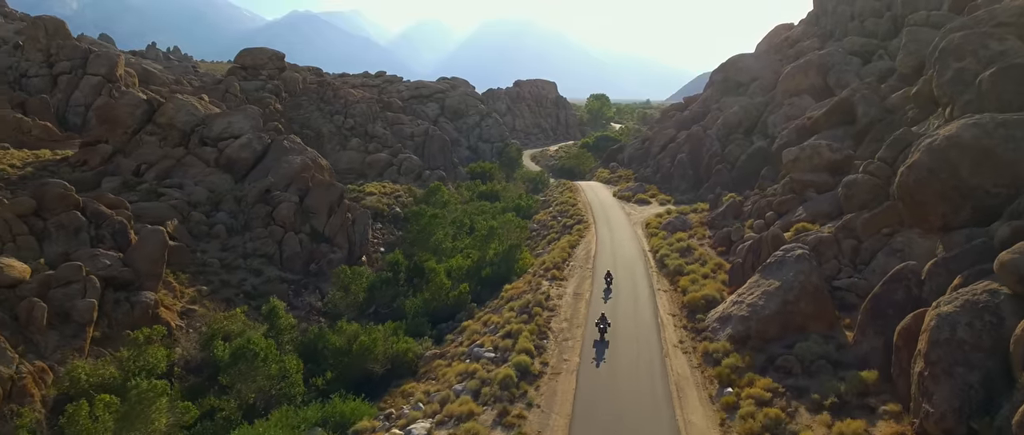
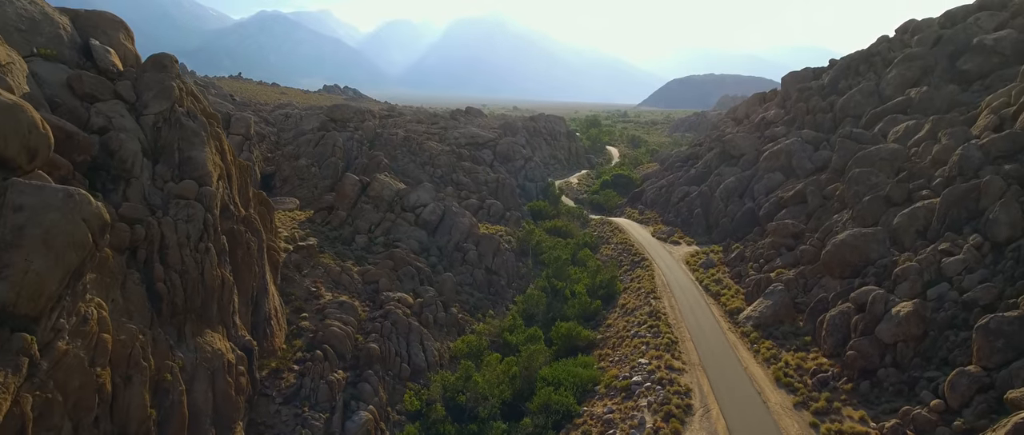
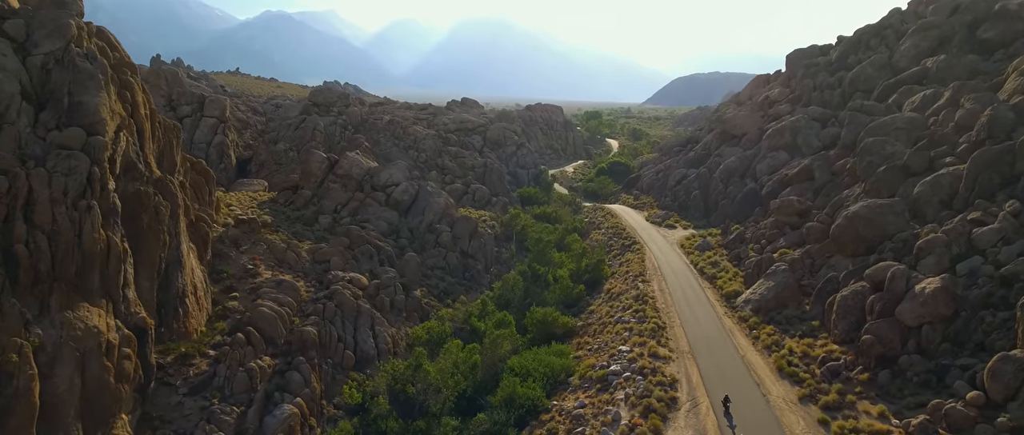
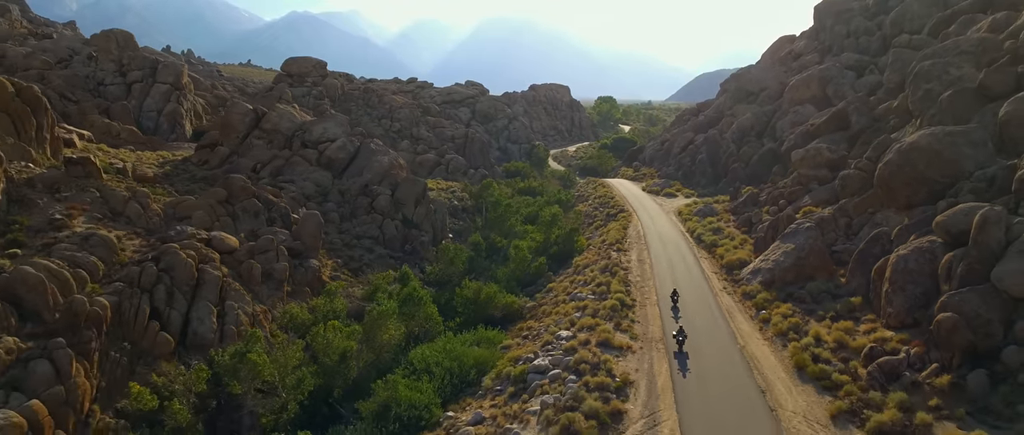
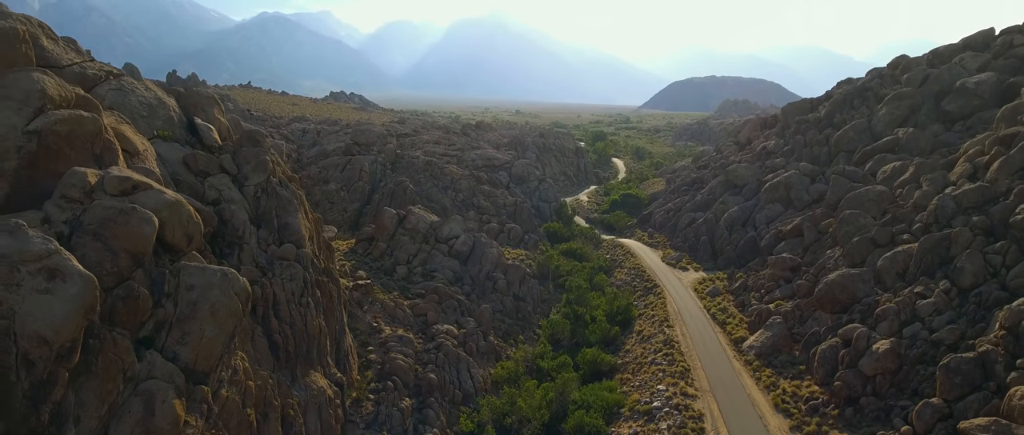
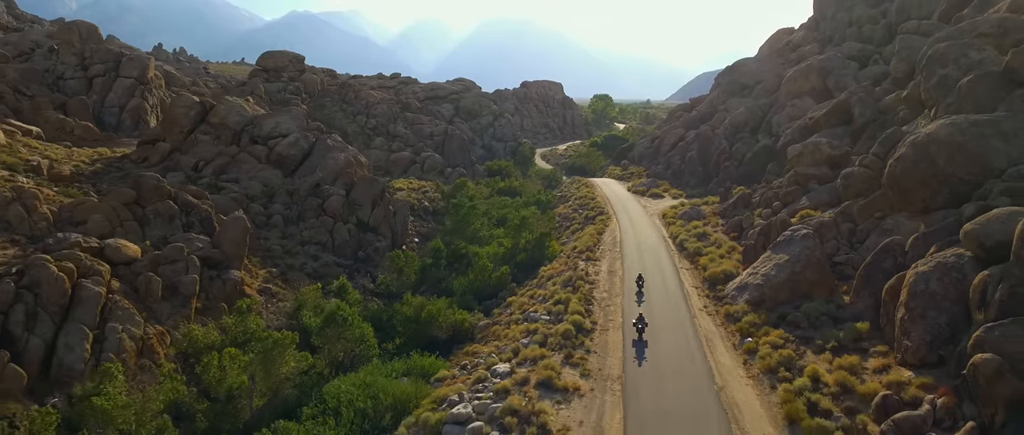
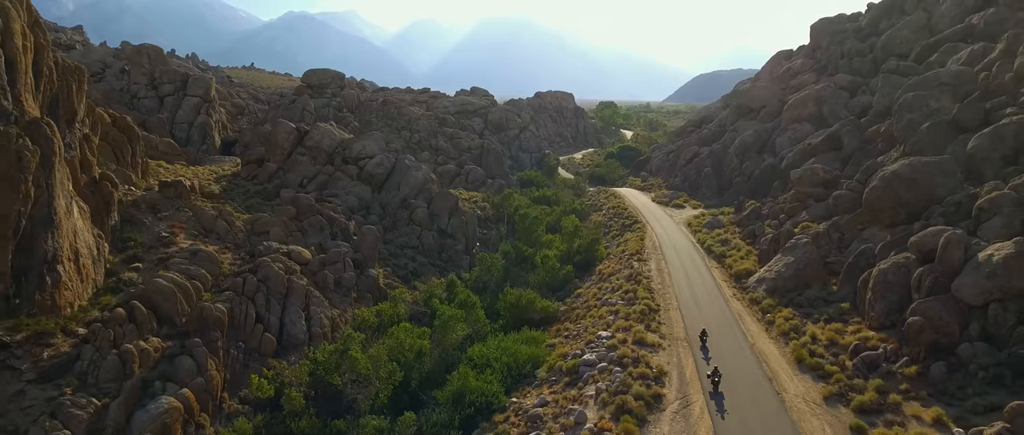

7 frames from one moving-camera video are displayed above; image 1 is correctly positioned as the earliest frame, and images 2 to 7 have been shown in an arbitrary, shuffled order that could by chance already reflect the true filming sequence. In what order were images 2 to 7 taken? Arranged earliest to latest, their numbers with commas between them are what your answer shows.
6, 4, 7, 3, 2, 5
